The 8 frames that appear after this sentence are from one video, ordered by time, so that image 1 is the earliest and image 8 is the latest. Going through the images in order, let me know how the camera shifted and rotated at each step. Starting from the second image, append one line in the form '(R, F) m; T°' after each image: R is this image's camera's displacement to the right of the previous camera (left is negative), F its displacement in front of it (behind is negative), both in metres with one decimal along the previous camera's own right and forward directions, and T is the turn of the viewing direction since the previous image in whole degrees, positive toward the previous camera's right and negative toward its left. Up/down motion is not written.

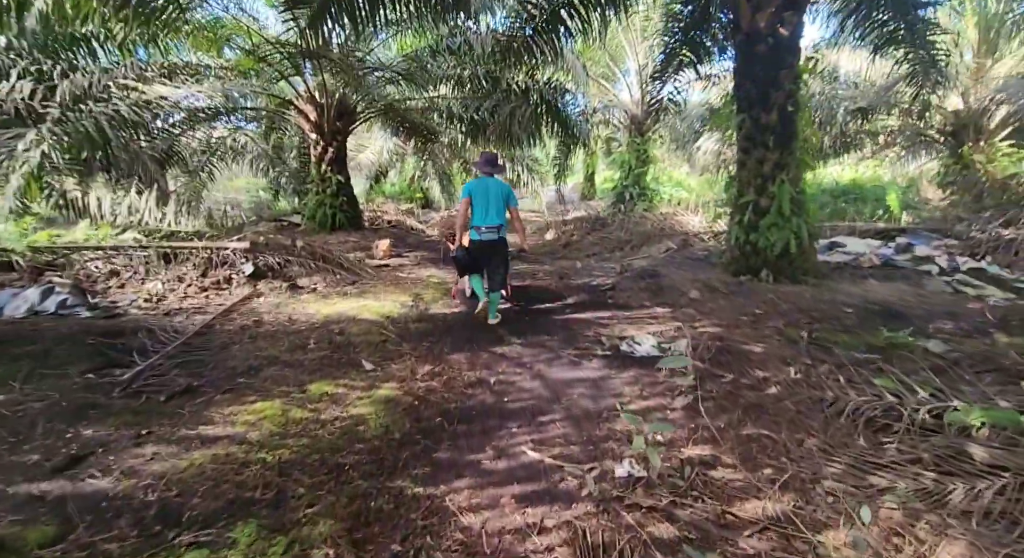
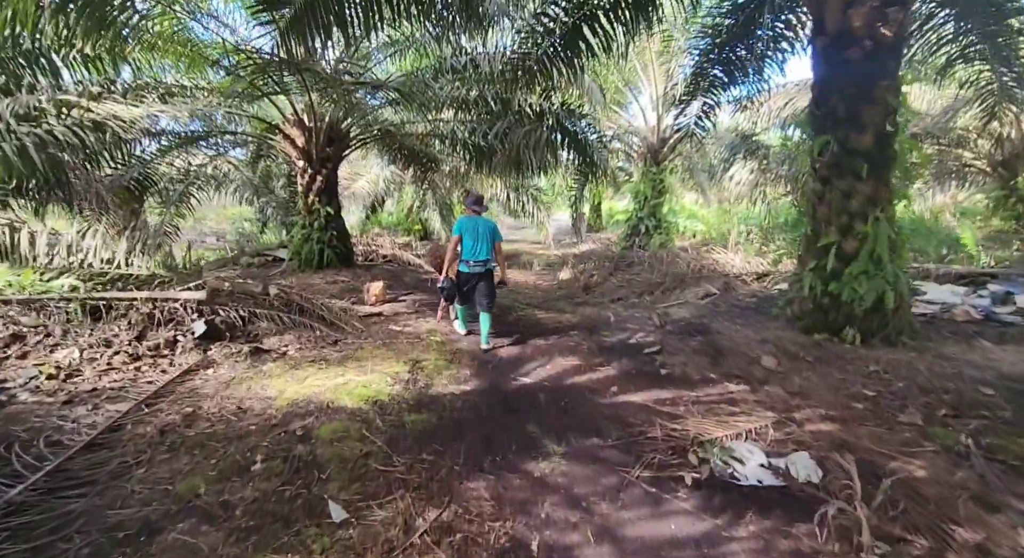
(-0.2, +0.9) m; 0°
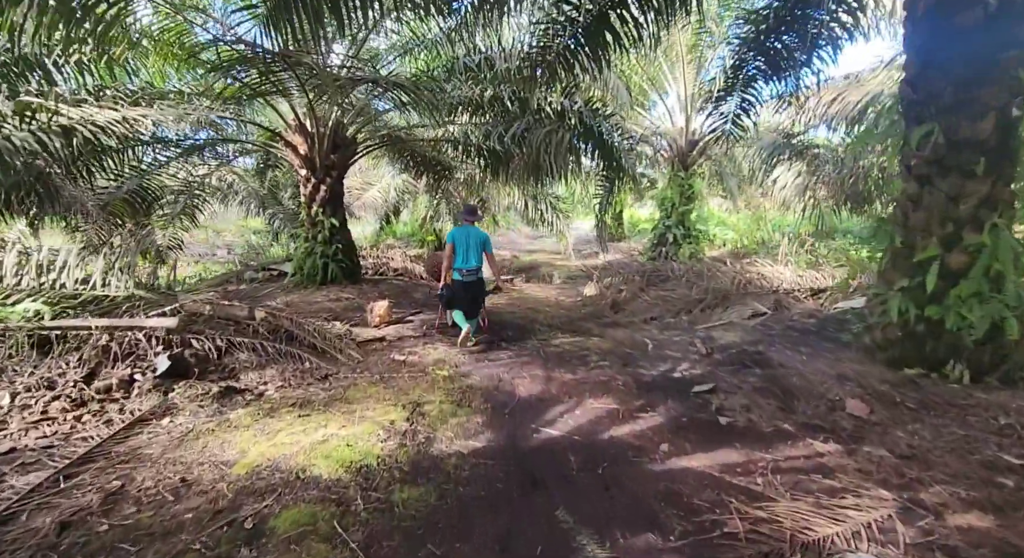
(0.0, +0.6) m; -2°
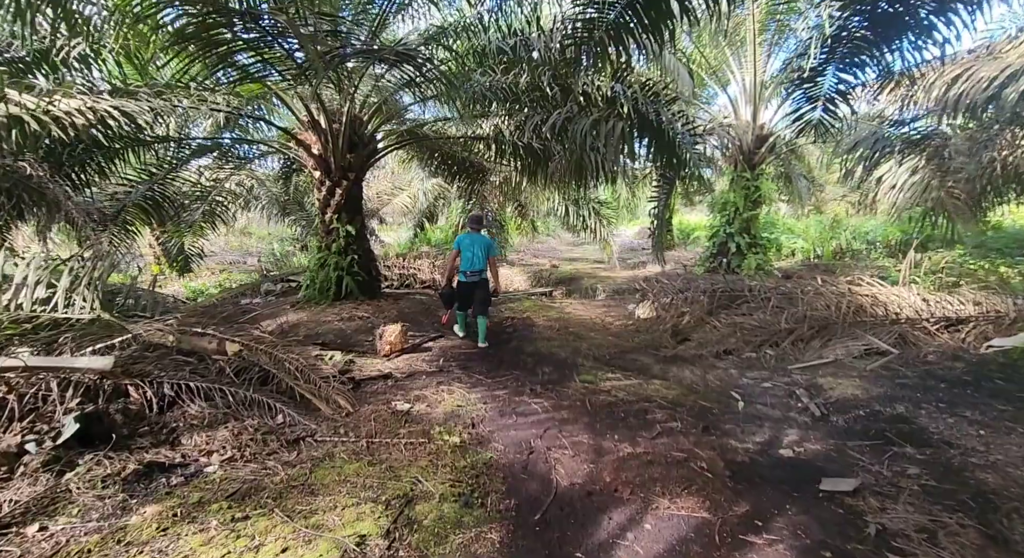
(0.0, +0.9) m; -4°
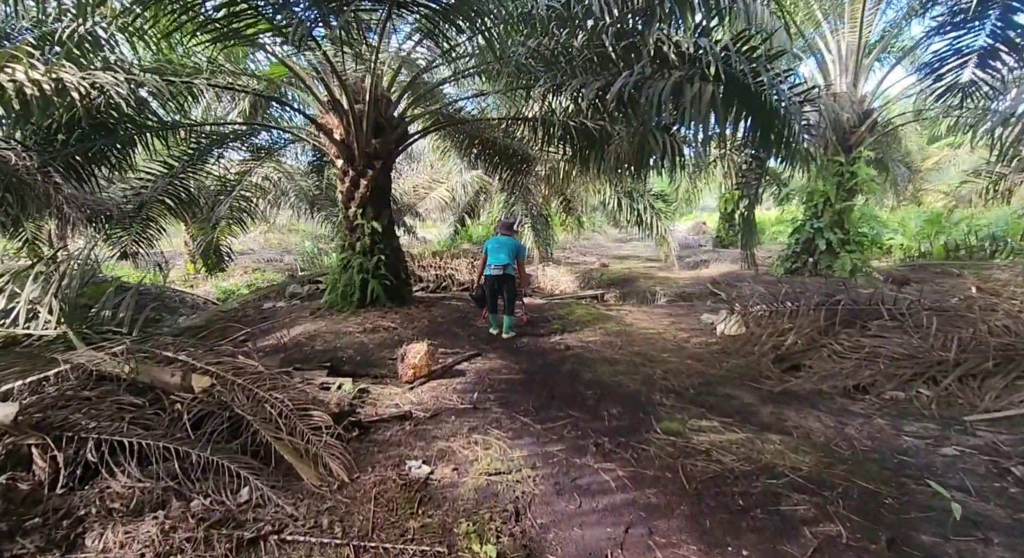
(-0.1, +0.9) m; -5°
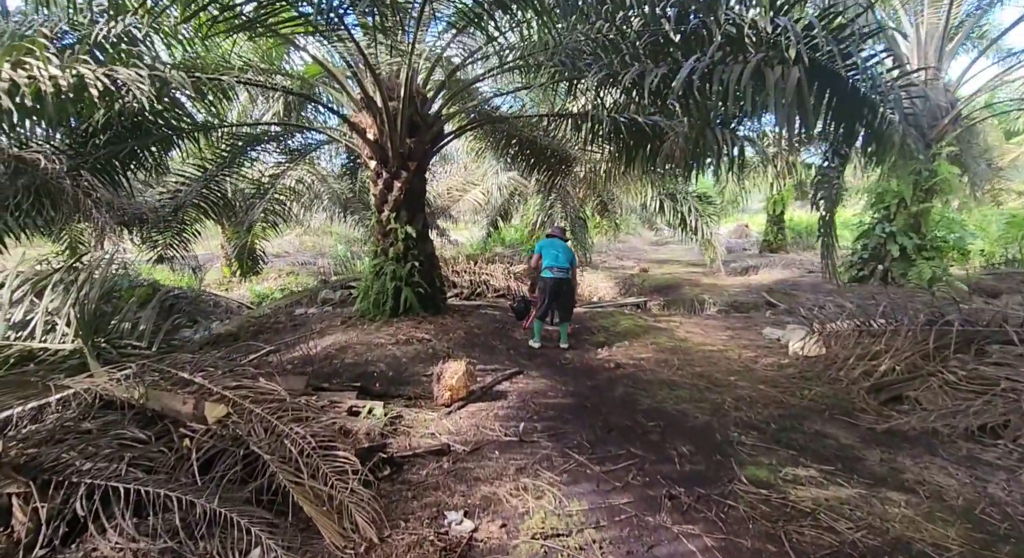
(-0.1, +0.4) m; -3°
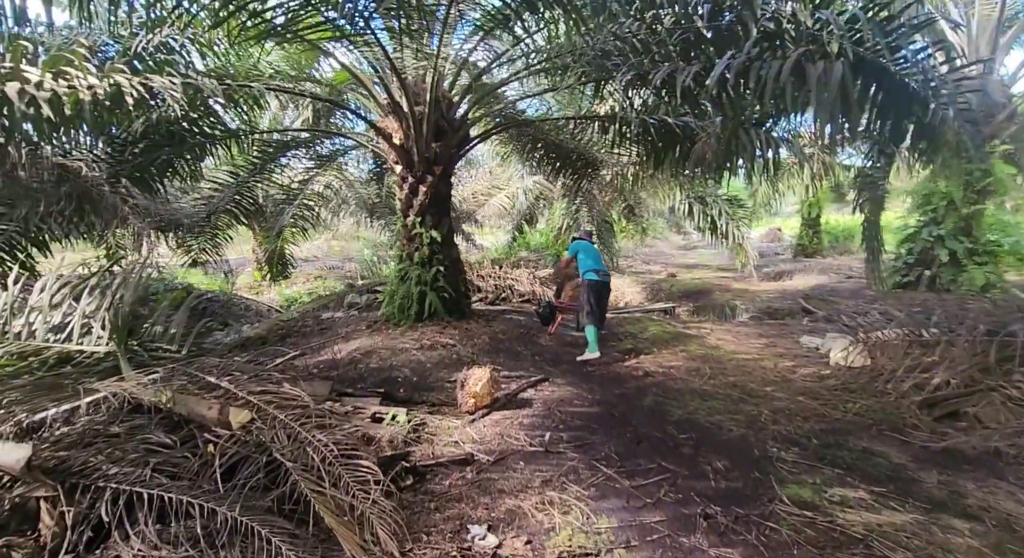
(0.0, +0.1) m; -3°
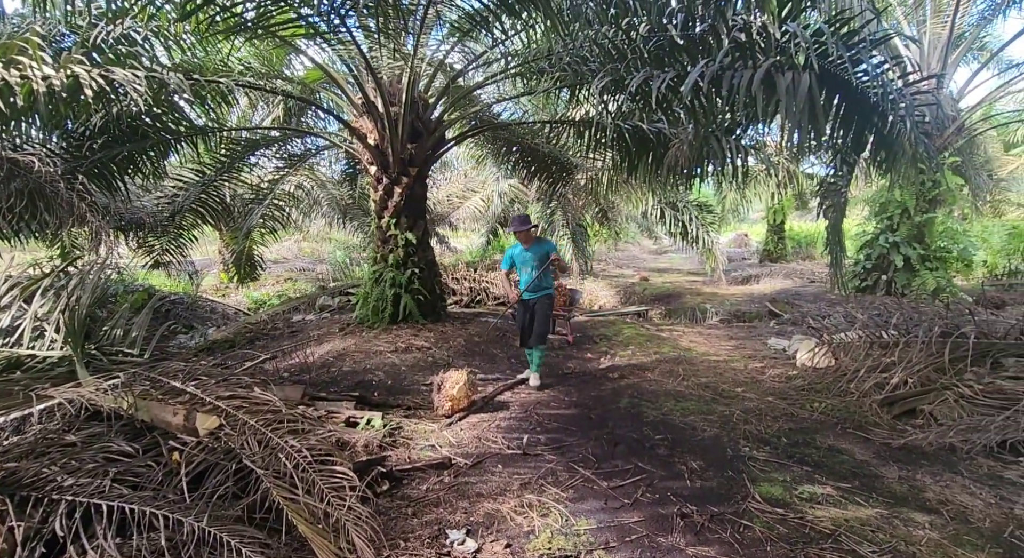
(0.0, 0.0) m; +3°
